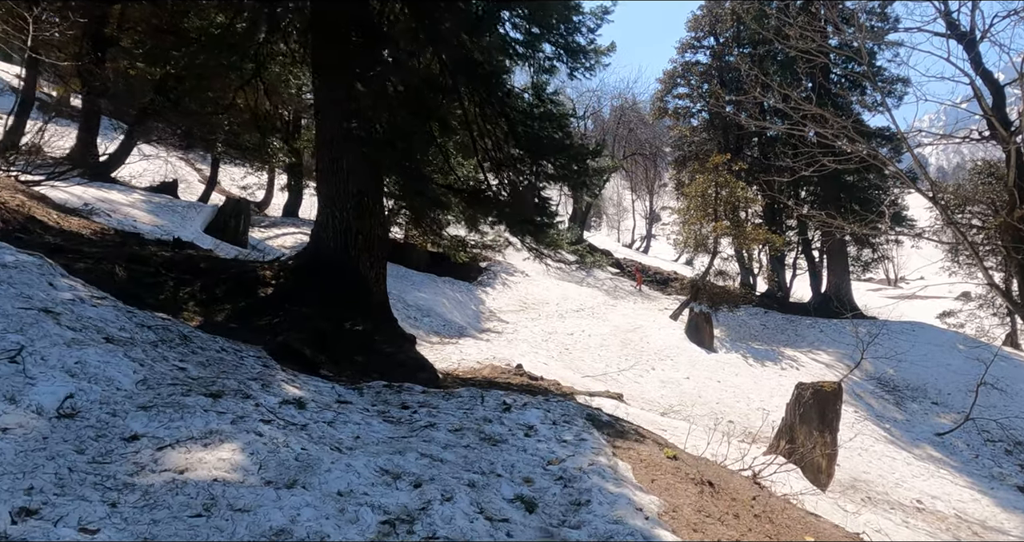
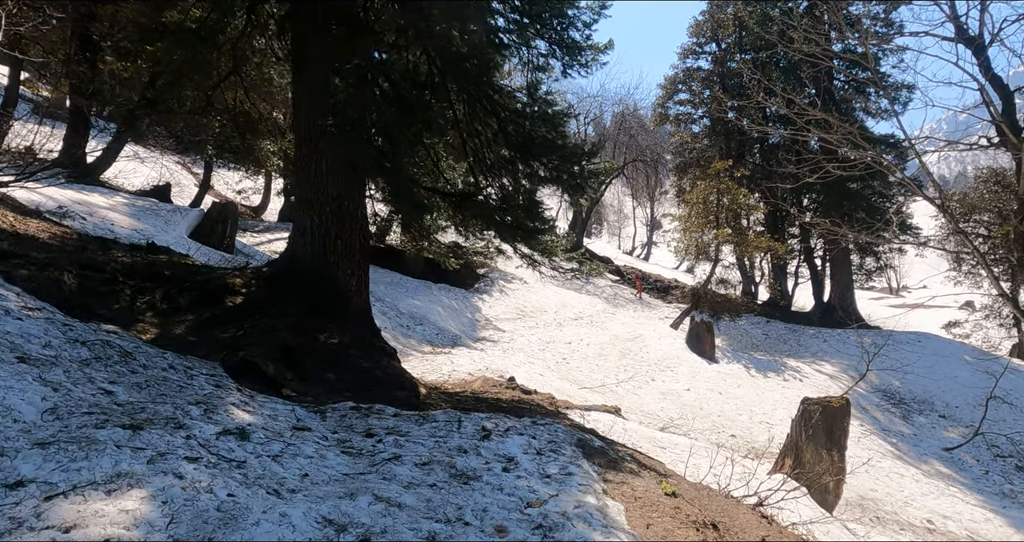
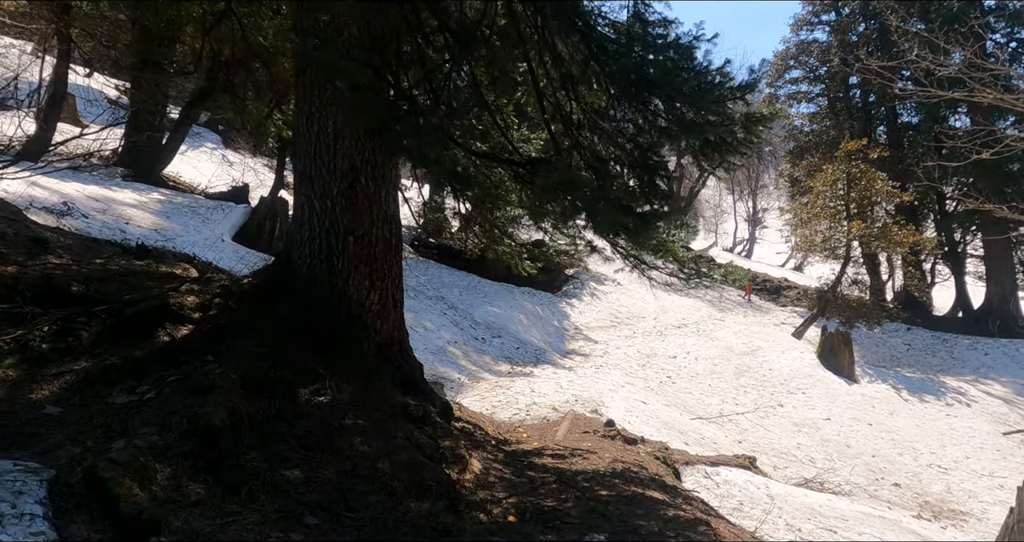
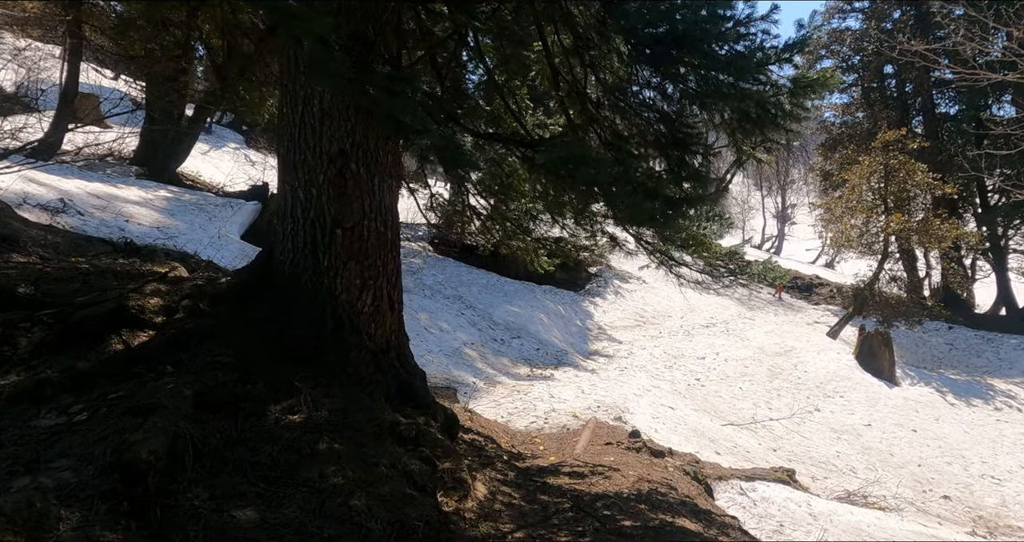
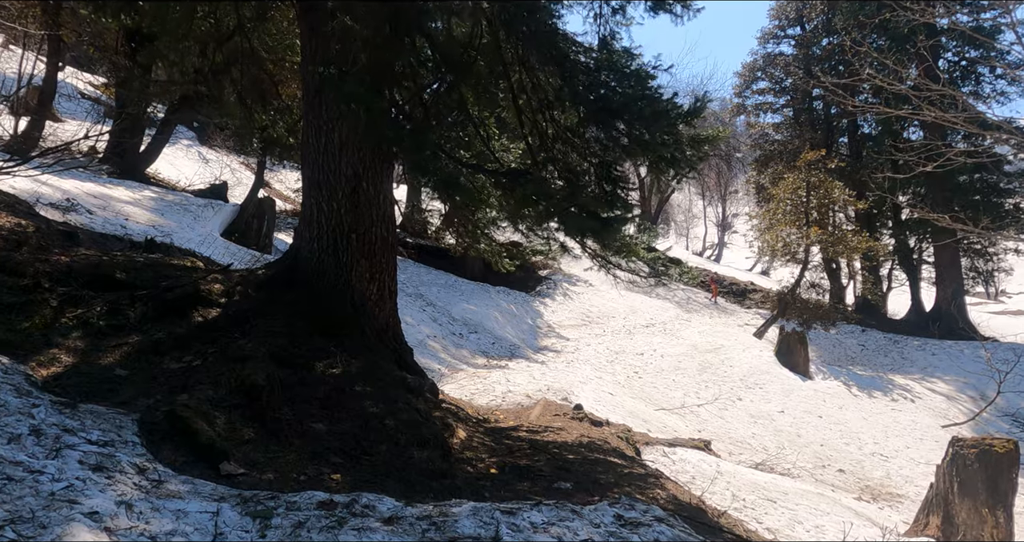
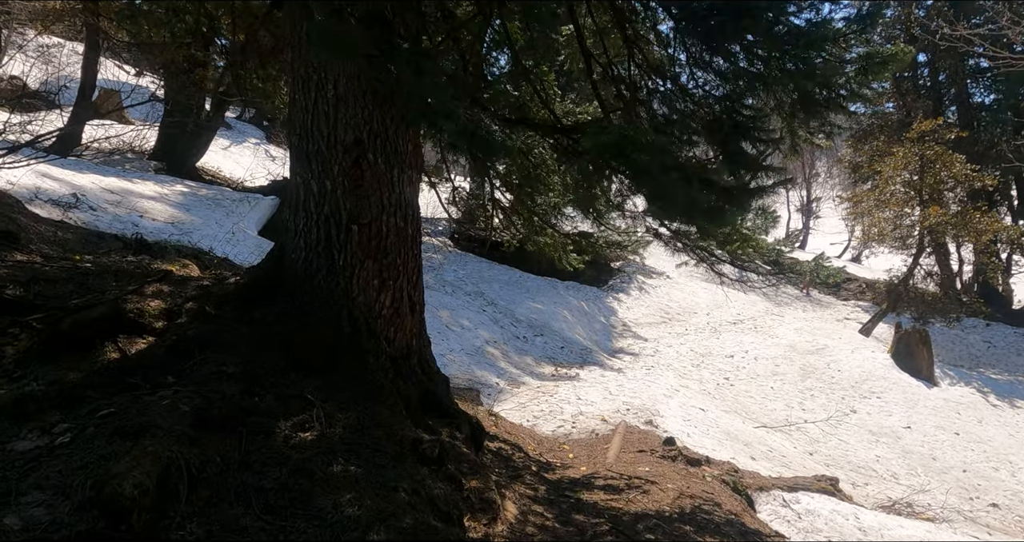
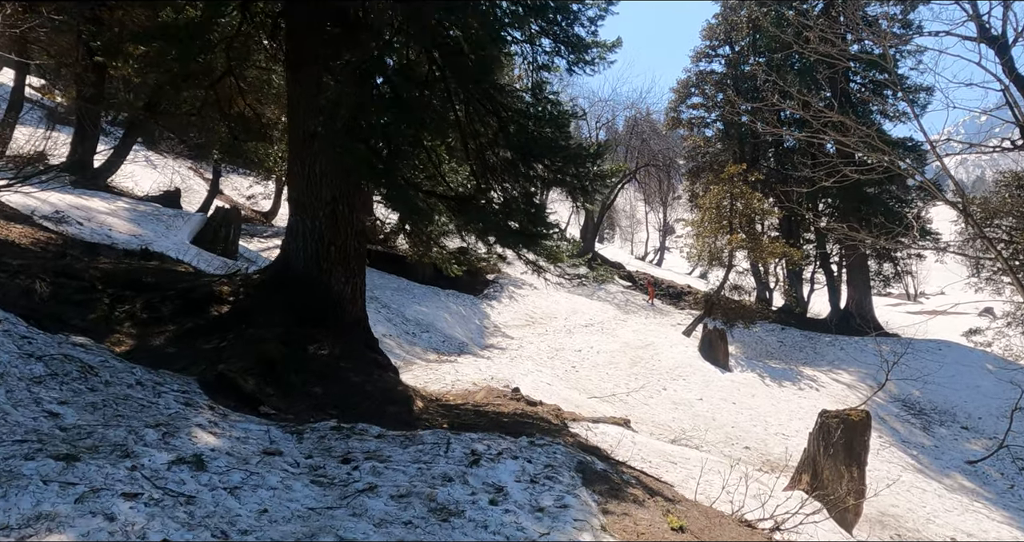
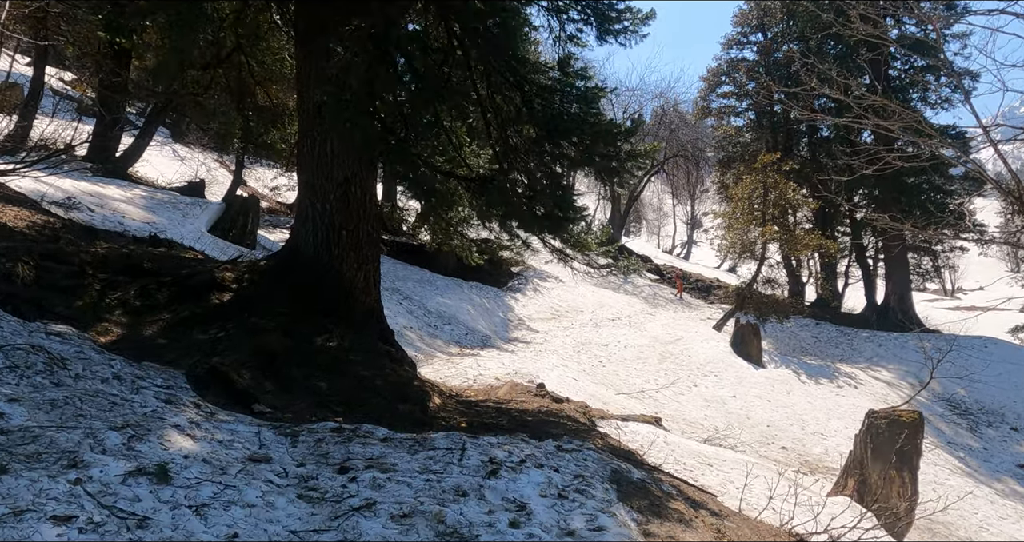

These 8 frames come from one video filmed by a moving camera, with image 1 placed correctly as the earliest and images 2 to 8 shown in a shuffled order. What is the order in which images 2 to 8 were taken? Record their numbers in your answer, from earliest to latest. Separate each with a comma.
2, 7, 8, 5, 3, 4, 6
